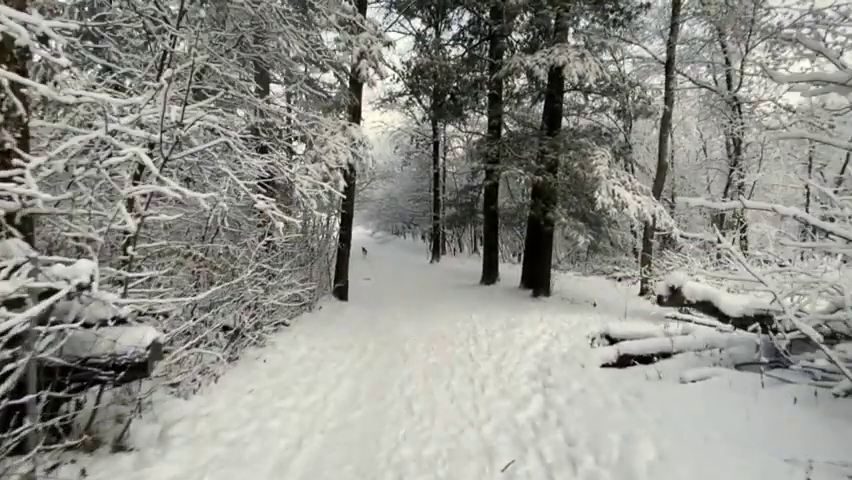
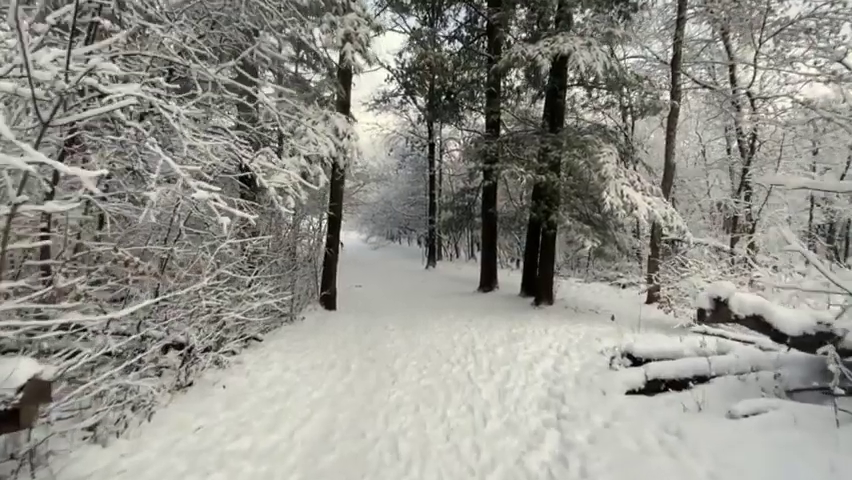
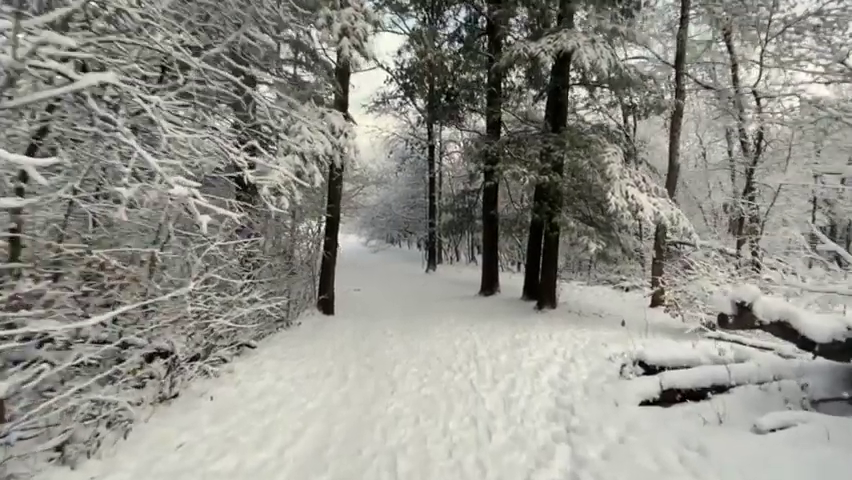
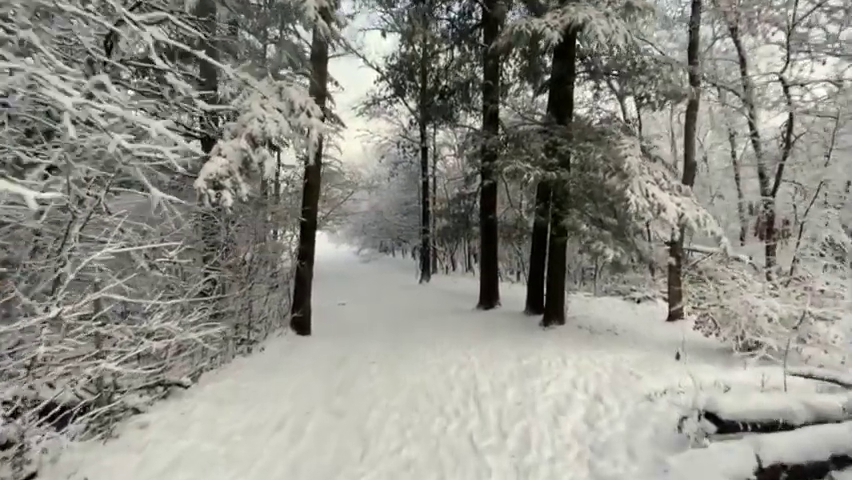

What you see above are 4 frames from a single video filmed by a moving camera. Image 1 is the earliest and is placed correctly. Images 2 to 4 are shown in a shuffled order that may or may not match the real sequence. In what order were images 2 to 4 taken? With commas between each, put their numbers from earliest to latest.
2, 3, 4
